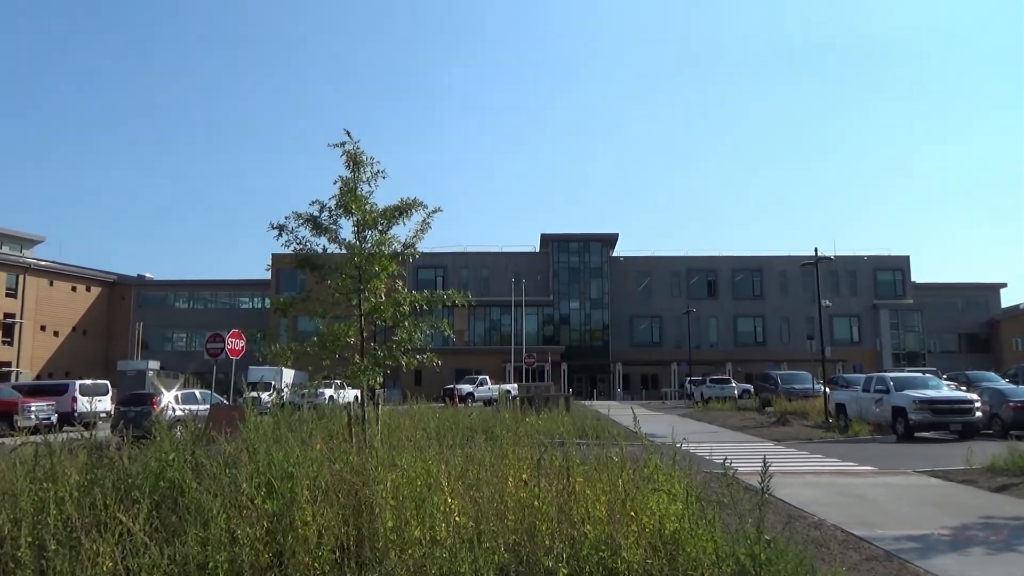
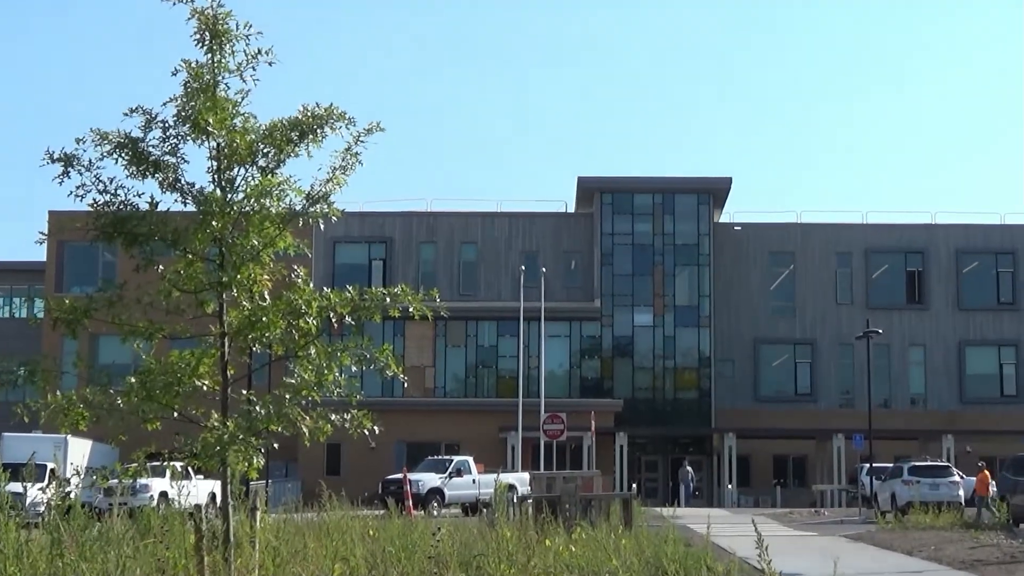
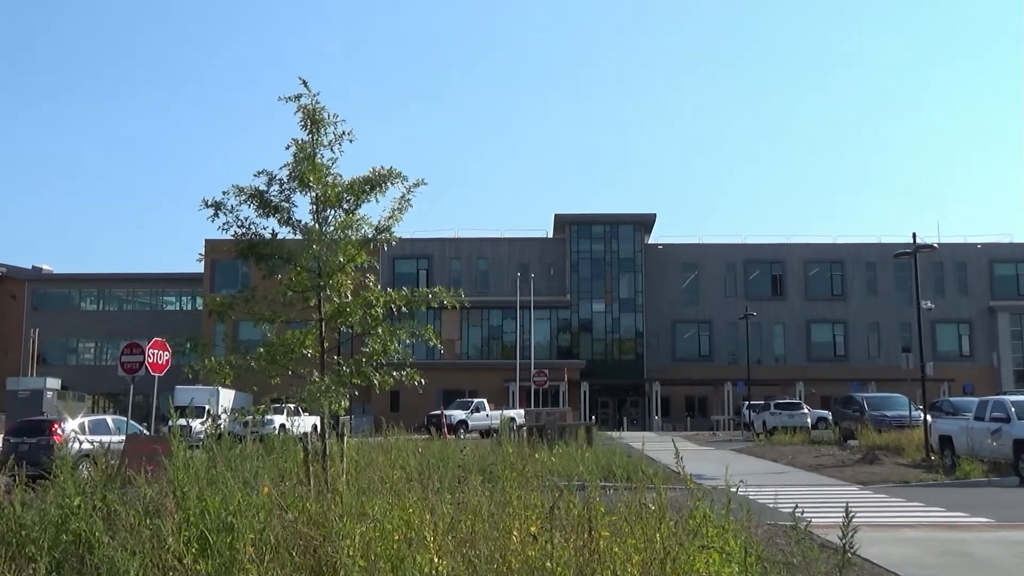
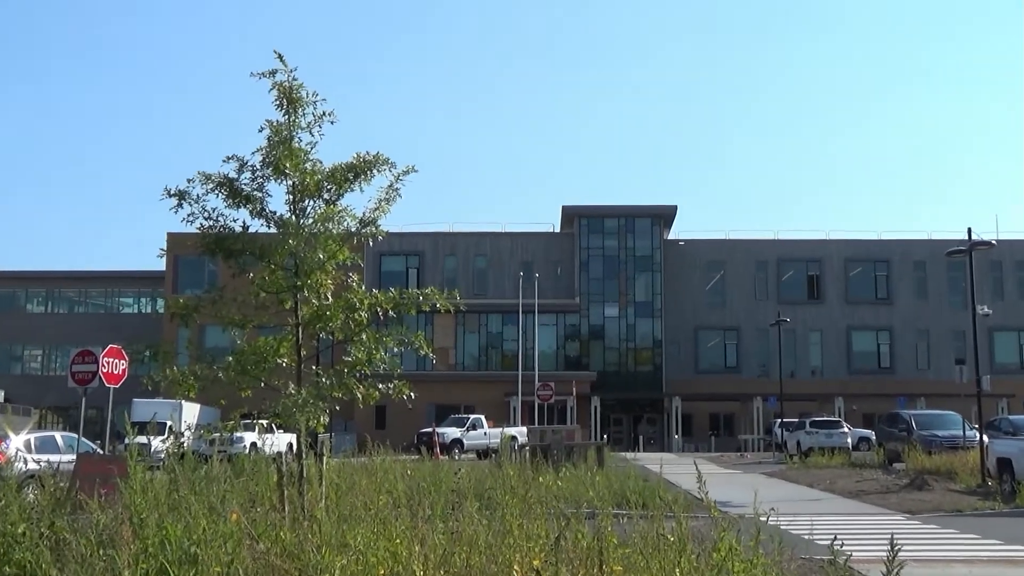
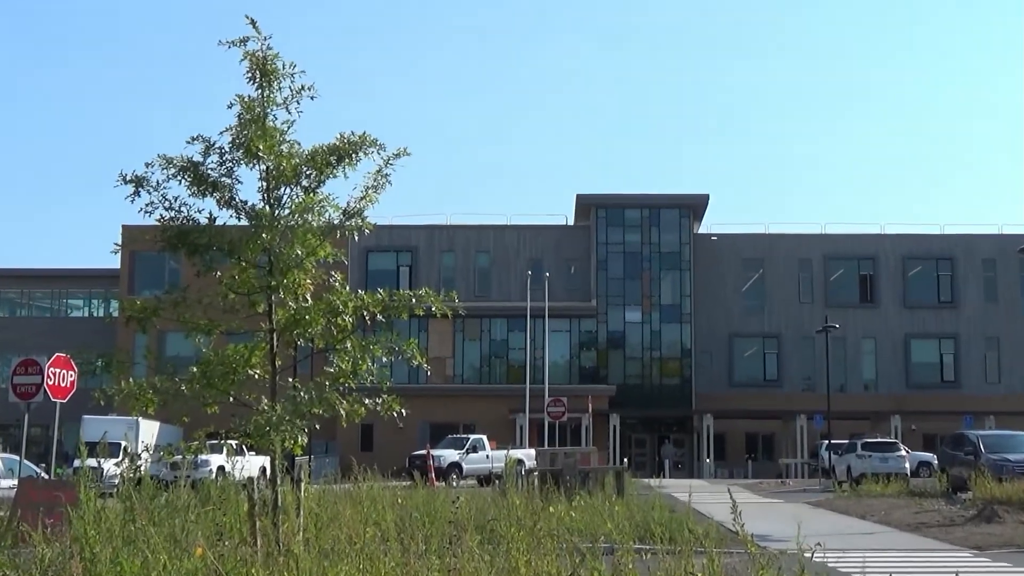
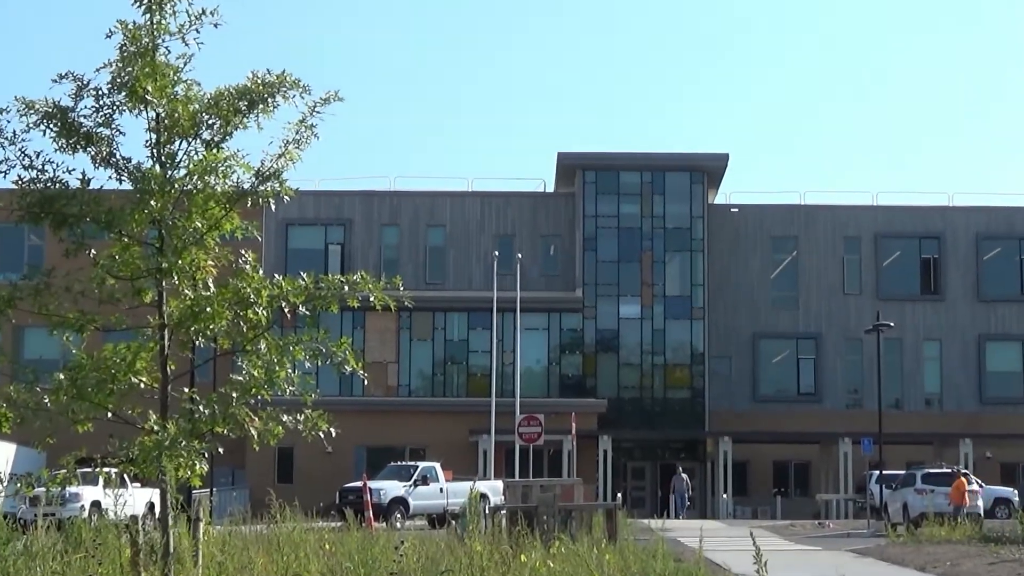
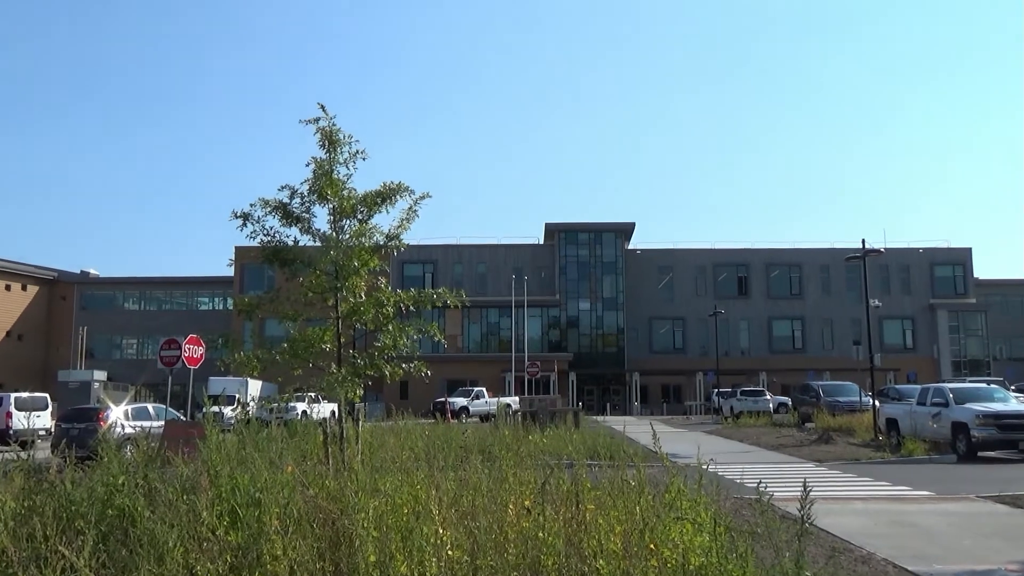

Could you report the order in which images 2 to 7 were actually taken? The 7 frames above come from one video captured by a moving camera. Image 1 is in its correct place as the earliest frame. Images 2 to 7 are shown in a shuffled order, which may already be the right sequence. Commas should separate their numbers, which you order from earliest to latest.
7, 3, 4, 5, 2, 6
